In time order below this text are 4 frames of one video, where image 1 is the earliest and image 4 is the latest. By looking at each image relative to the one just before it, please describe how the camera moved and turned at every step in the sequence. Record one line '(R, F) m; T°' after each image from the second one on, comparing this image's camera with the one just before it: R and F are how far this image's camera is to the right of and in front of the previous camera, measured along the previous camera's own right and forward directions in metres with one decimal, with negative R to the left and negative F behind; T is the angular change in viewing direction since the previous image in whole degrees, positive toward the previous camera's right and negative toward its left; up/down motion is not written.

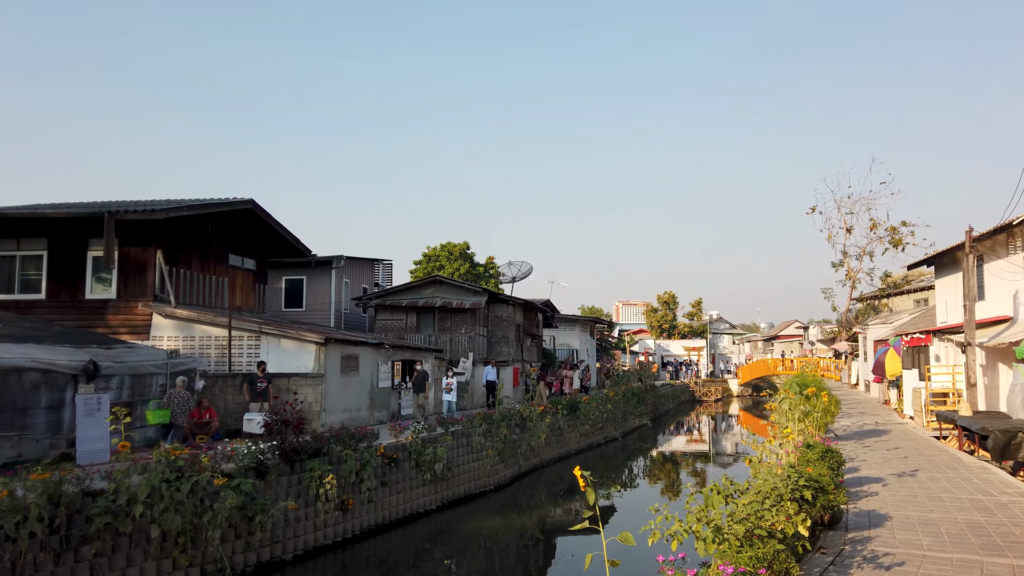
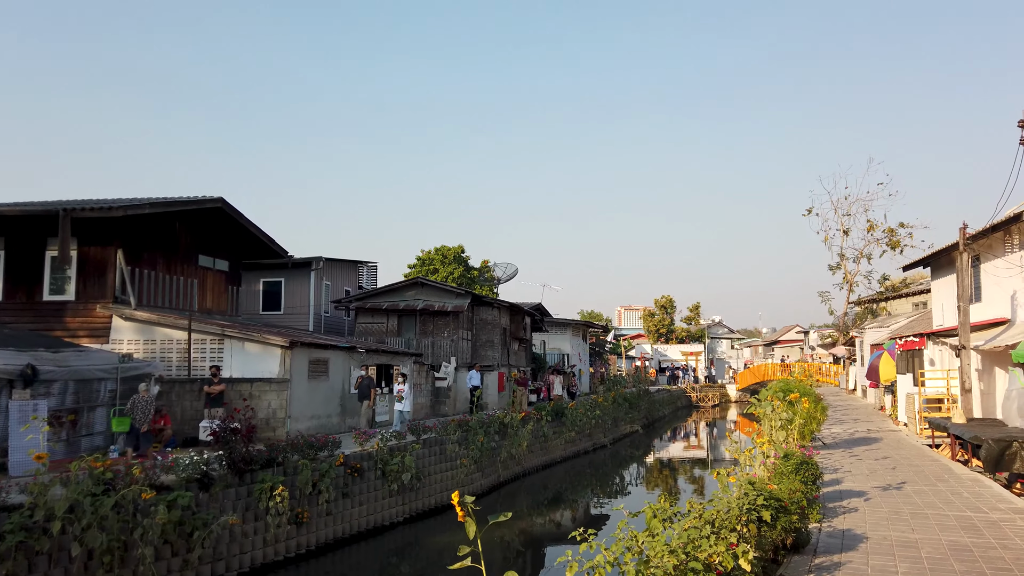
(+0.6, +0.6) m; 0°
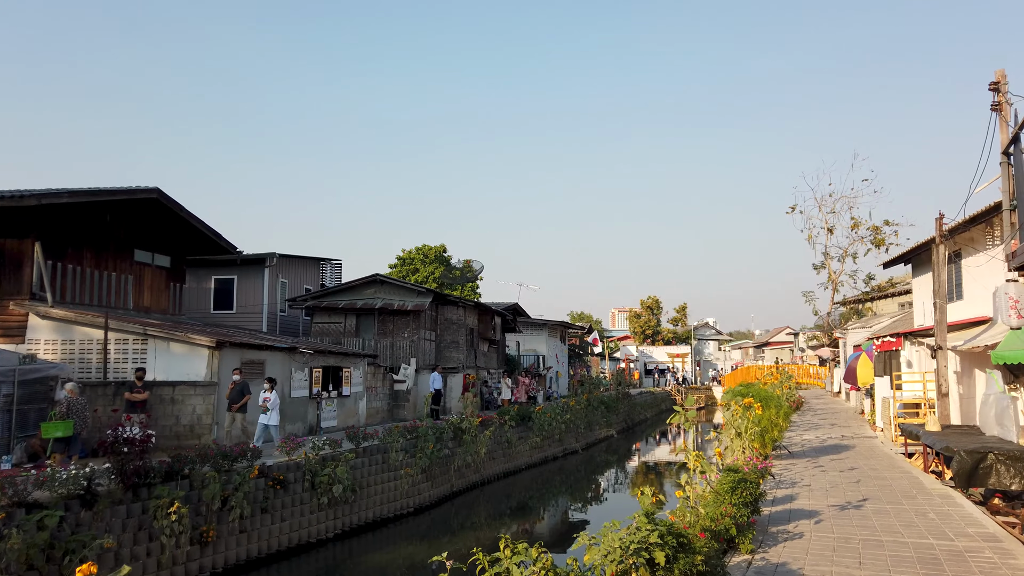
(+0.9, +1.0) m; 0°
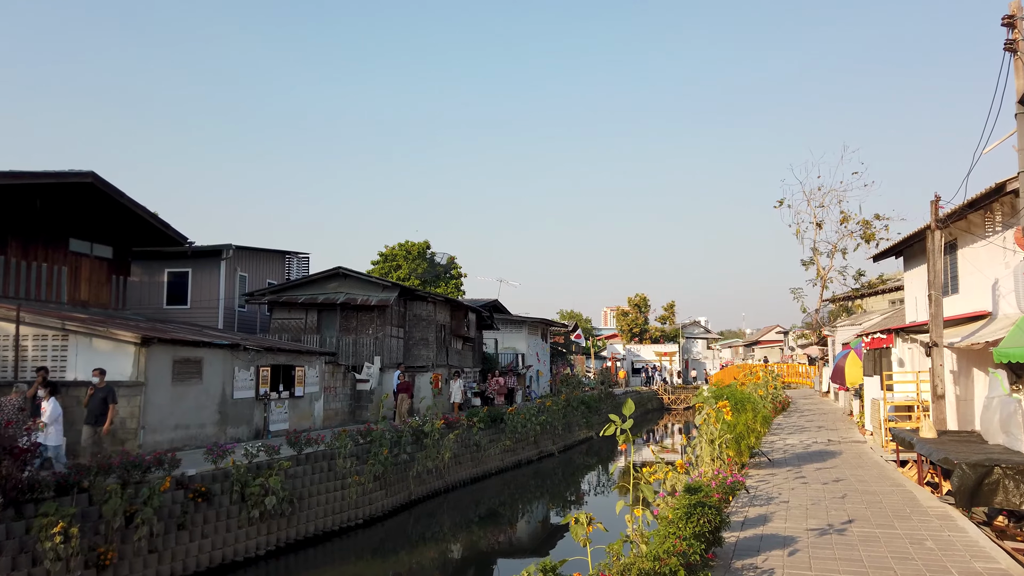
(+0.6, +1.1) m; +1°
